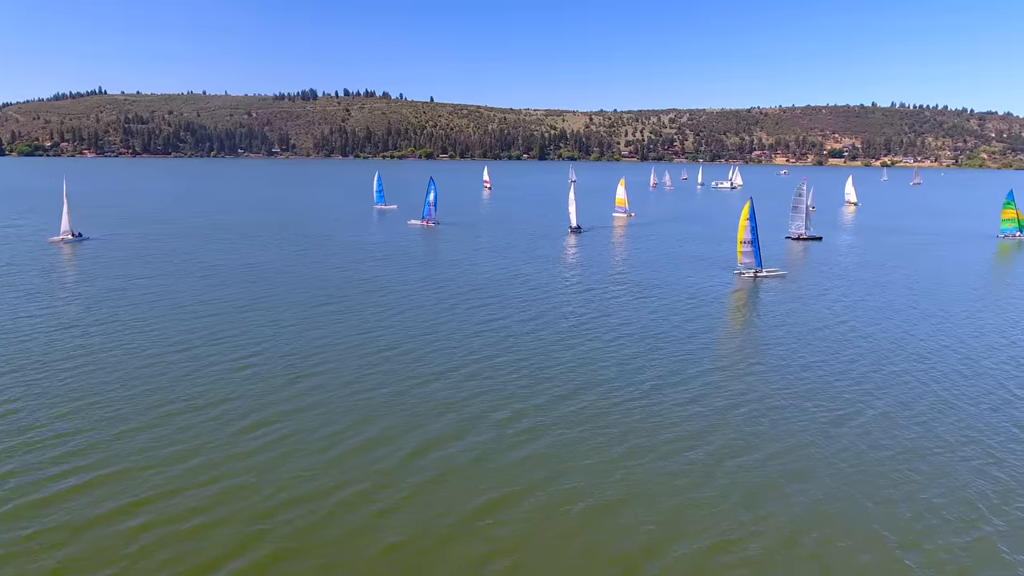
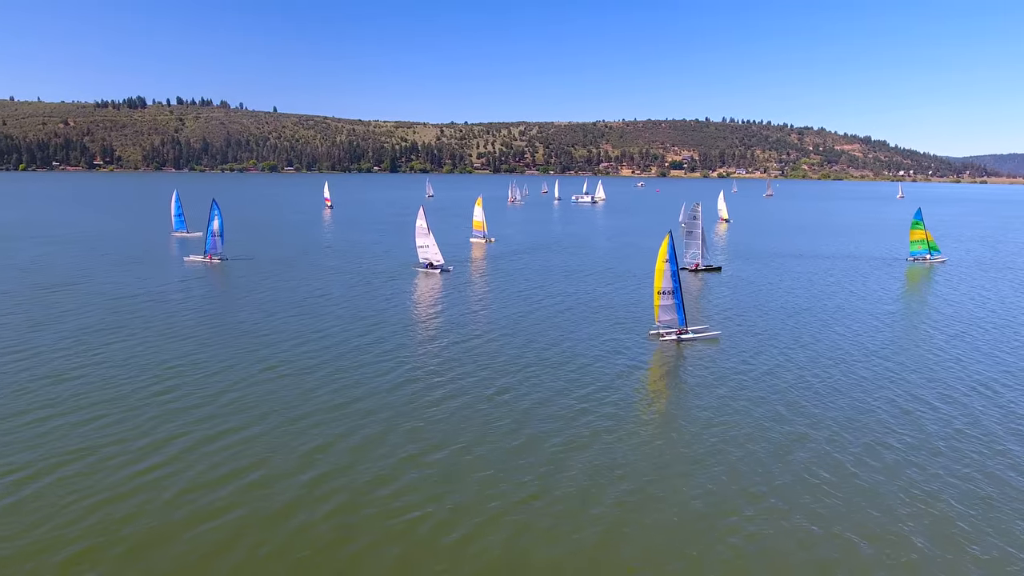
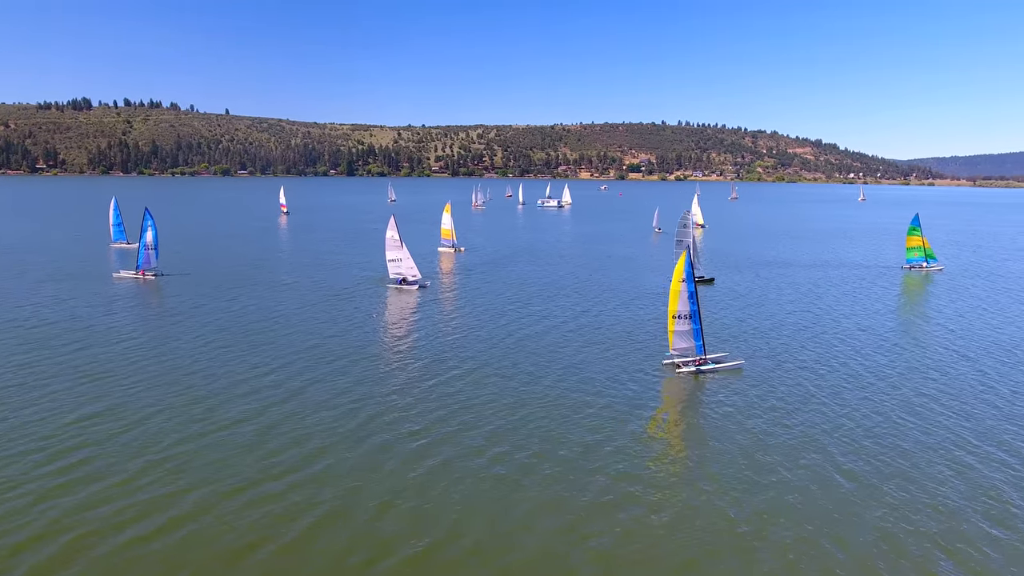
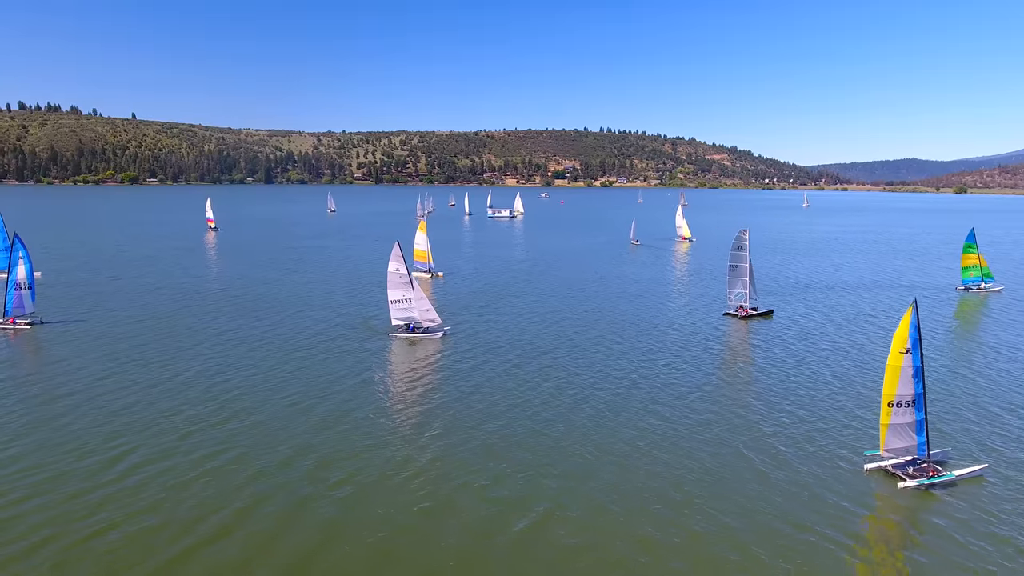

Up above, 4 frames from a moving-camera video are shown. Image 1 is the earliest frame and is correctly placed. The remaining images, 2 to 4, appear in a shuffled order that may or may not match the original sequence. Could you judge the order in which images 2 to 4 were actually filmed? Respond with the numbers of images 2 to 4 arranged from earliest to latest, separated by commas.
2, 3, 4
